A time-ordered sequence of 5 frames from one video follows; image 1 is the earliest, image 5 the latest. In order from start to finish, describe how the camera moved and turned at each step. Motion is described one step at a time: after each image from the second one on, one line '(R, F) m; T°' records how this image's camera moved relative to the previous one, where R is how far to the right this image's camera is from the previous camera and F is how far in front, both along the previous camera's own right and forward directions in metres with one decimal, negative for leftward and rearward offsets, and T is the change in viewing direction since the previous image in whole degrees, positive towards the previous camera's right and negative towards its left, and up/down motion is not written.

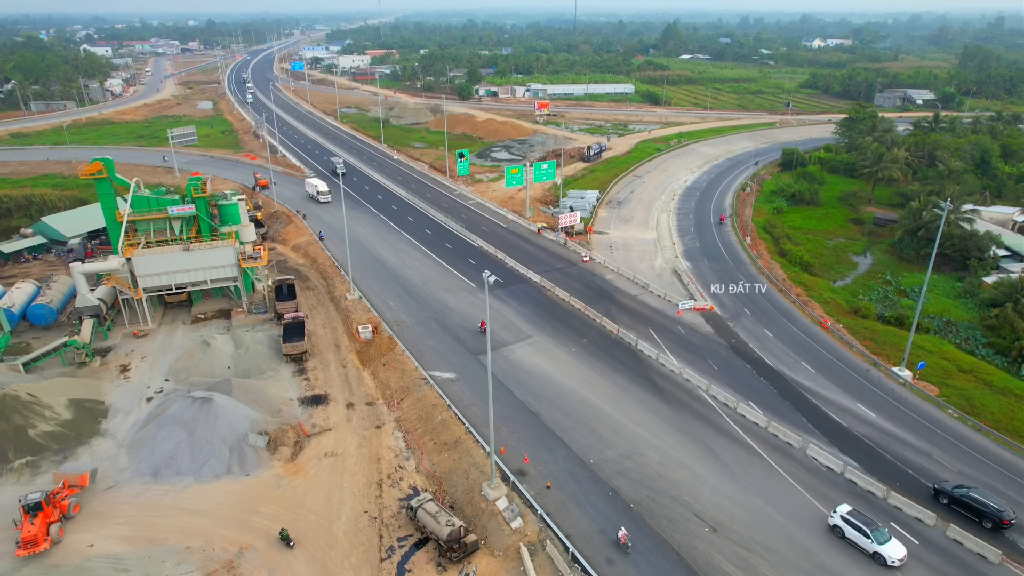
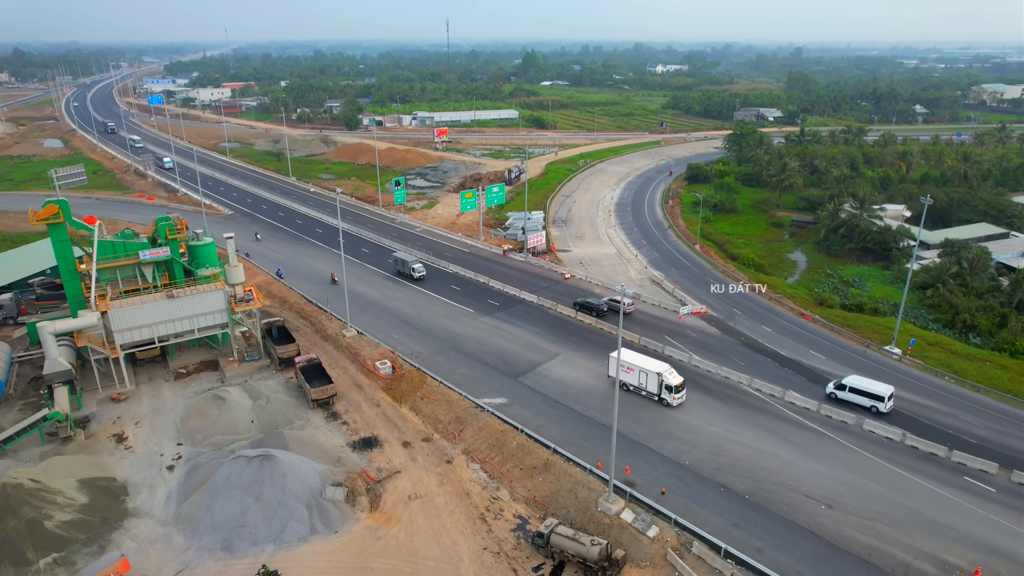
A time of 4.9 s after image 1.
(-10.7, +1.2) m; +13°
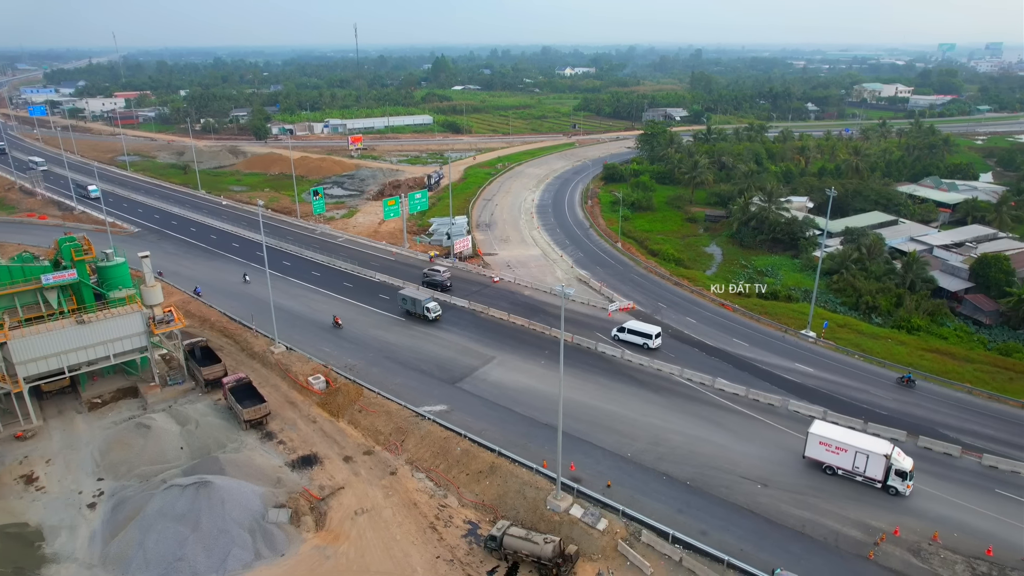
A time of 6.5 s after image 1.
(-0.8, -0.1) m; +7°
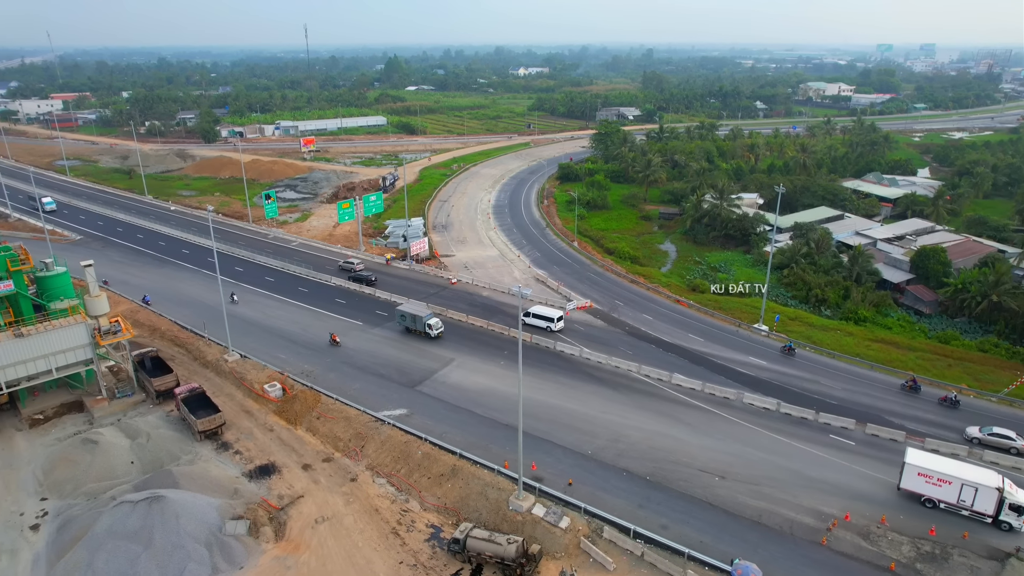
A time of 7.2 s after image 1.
(+0.1, 0.0) m; +3°
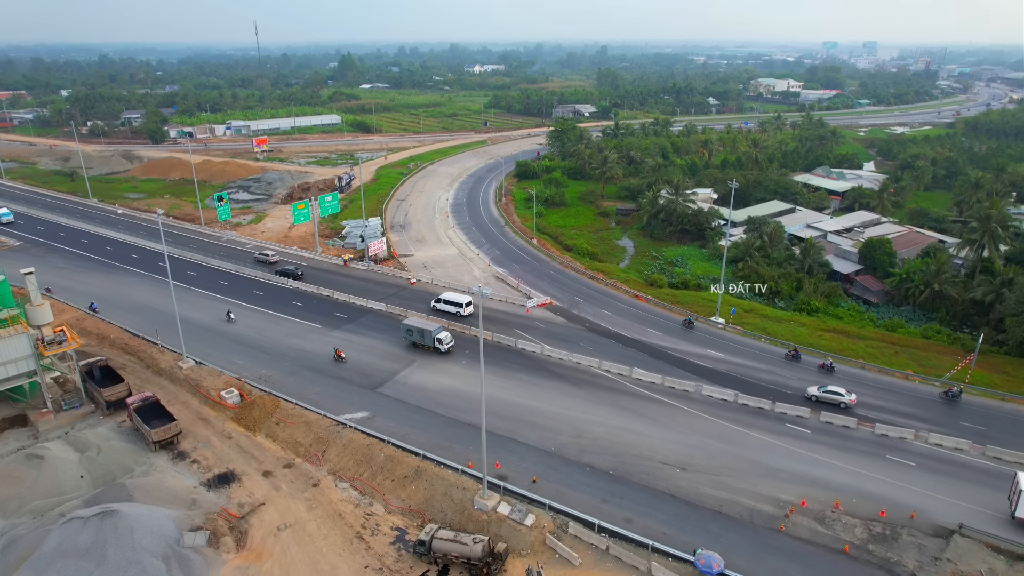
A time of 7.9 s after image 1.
(0.0, 0.0) m; +3°
